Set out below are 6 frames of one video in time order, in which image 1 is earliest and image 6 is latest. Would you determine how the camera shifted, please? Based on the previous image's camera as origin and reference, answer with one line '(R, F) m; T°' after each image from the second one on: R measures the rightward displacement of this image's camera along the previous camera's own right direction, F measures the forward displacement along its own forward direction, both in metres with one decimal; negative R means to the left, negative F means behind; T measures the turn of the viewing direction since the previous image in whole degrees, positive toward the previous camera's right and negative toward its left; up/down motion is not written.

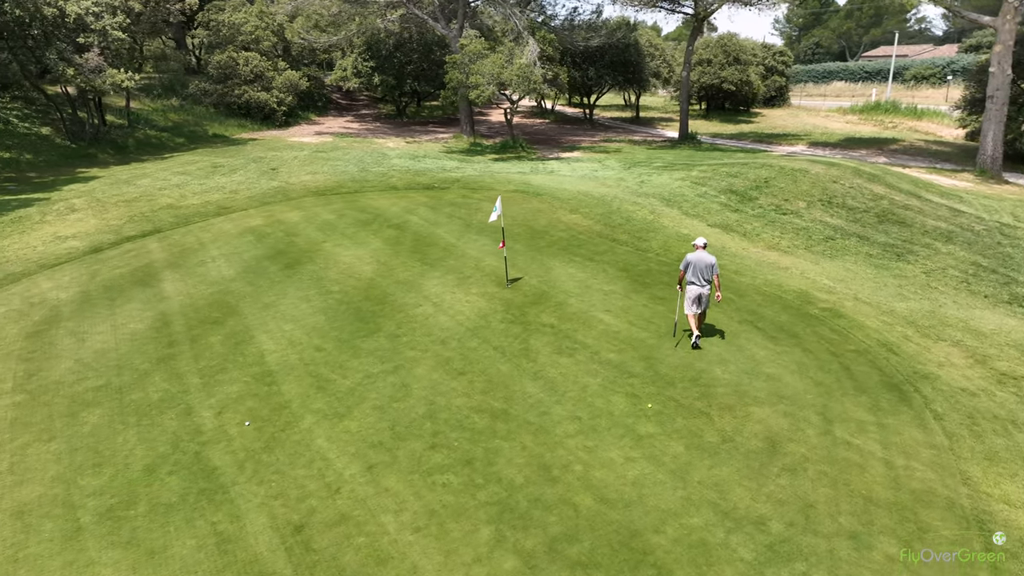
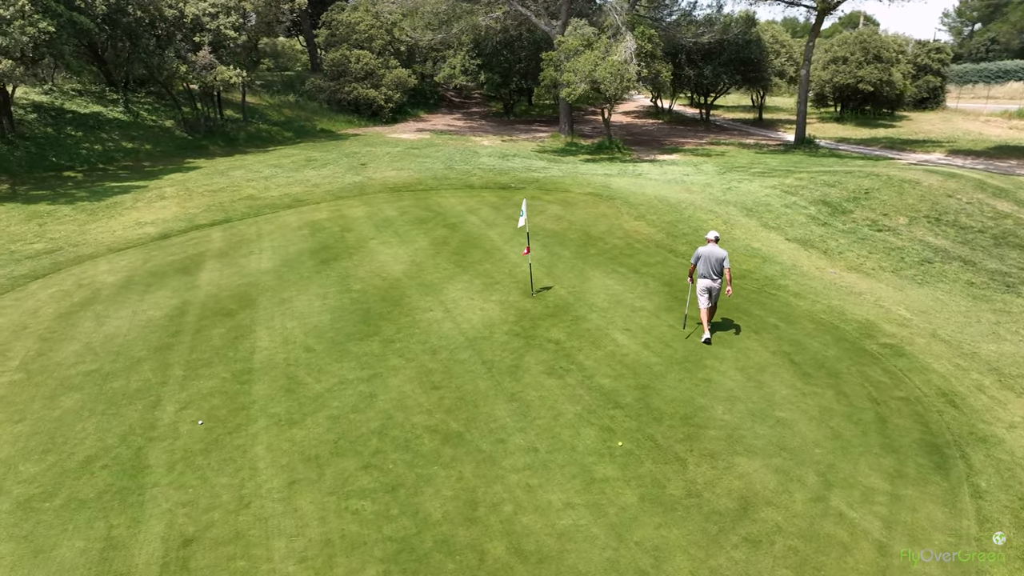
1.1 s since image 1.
(+1.8, +0.9) m; -11°
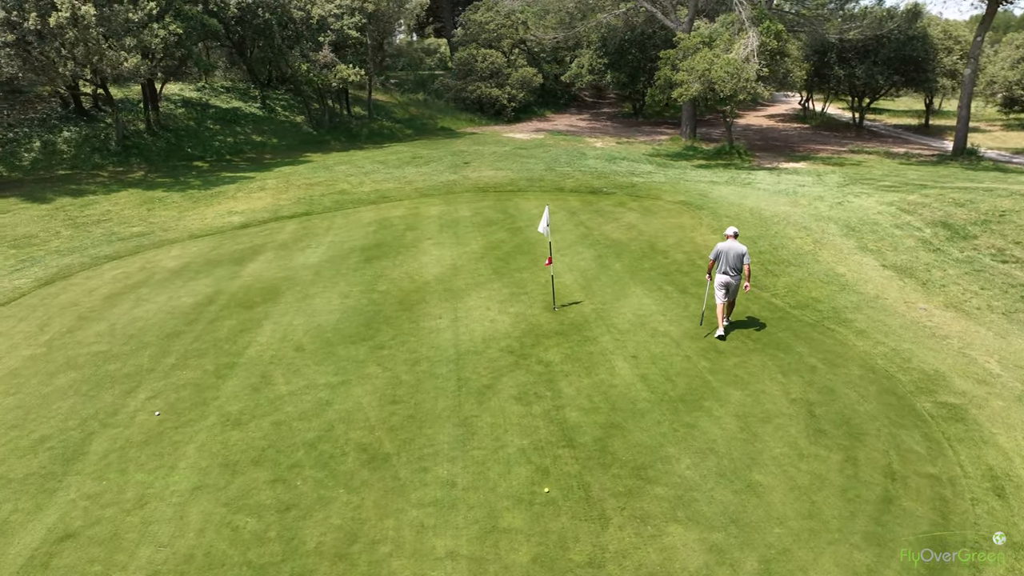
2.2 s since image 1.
(+2.1, +1.0) m; -13°
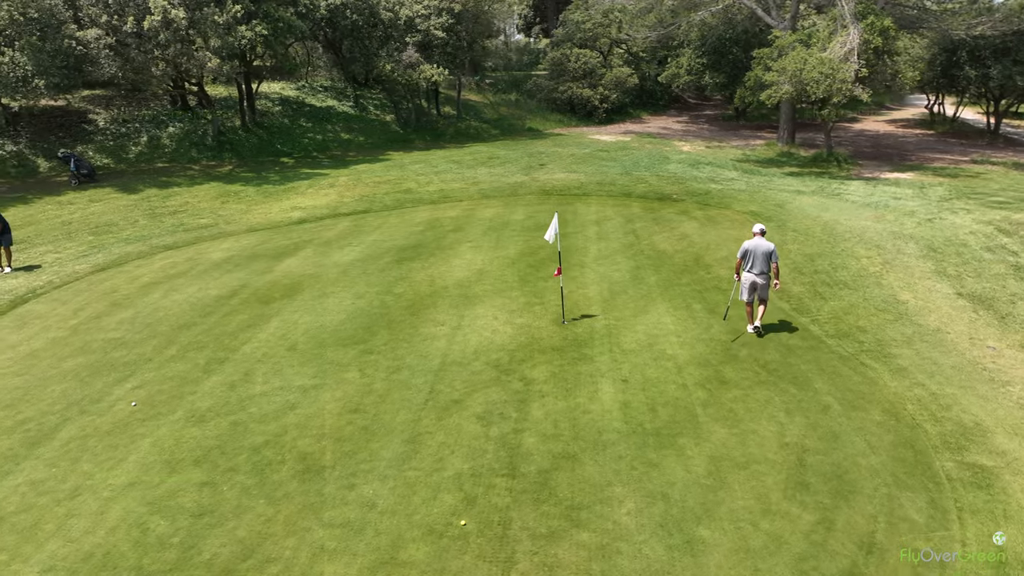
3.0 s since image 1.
(+1.6, +0.6) m; -9°
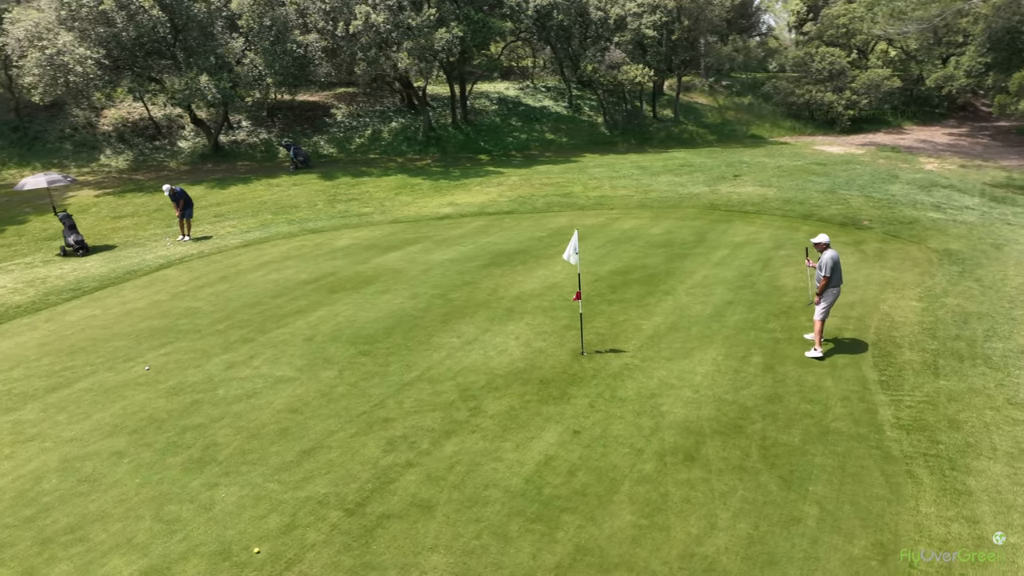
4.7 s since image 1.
(+3.4, +1.5) m; -22°
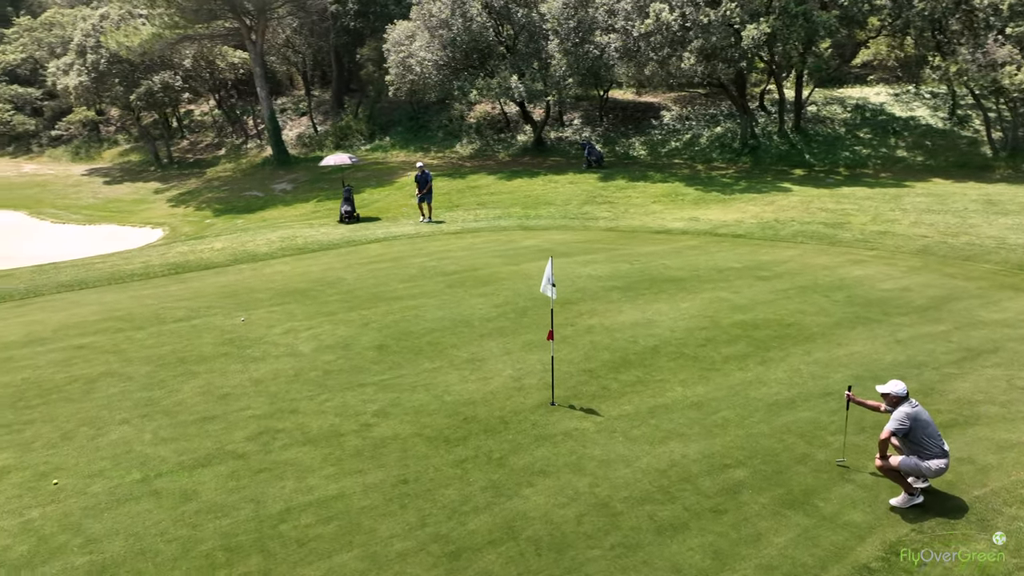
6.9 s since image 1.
(+4.8, +2.5) m; -34°
